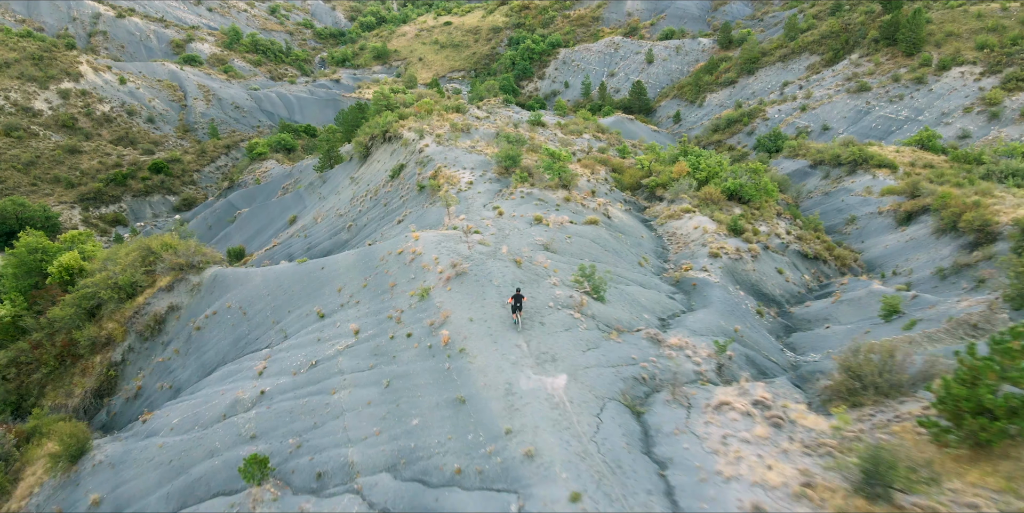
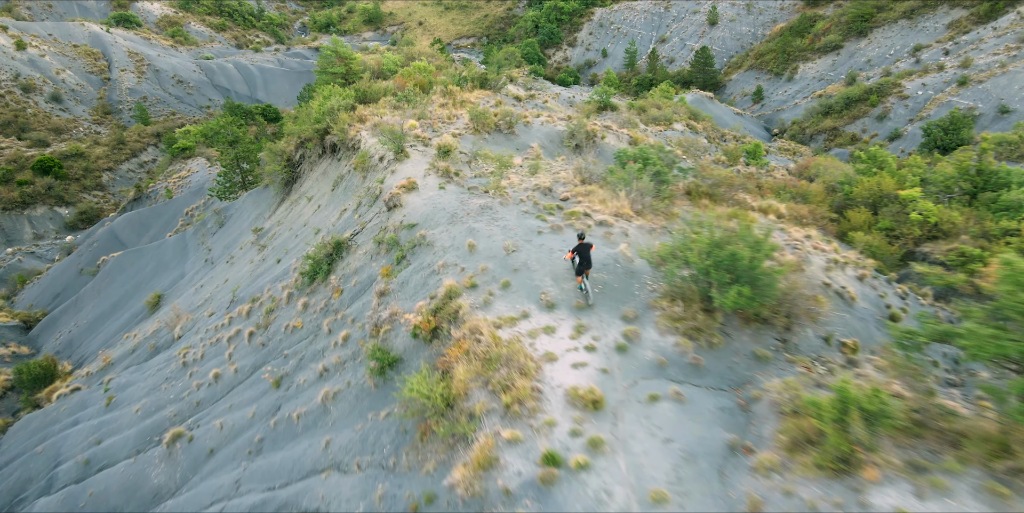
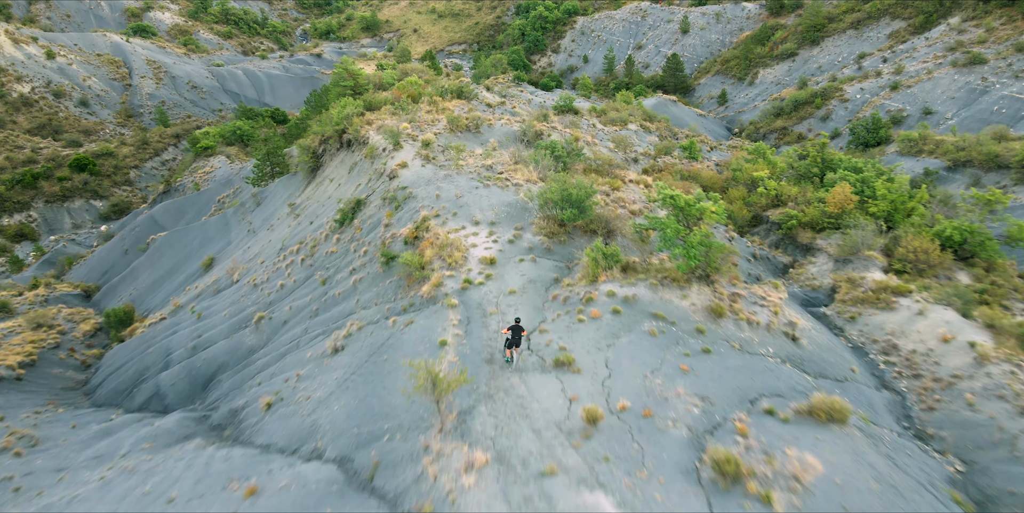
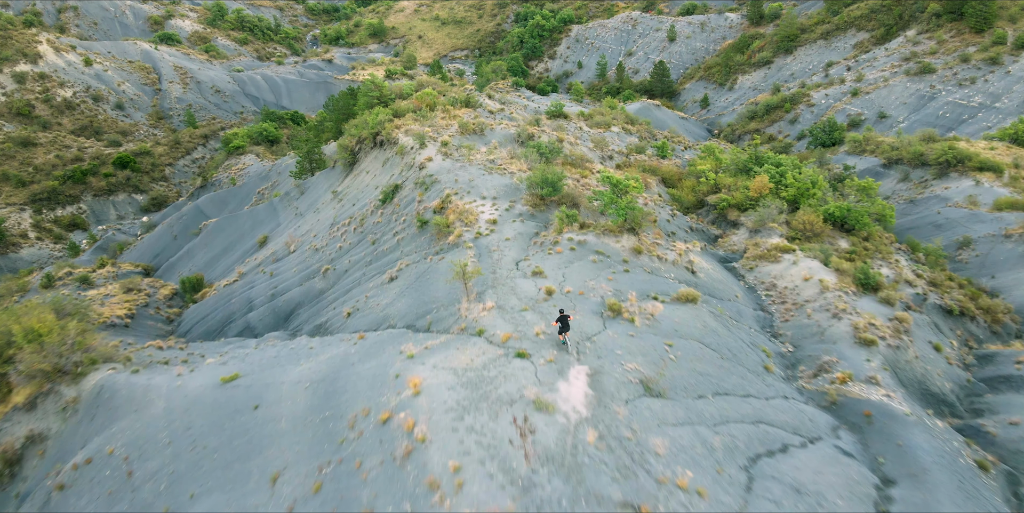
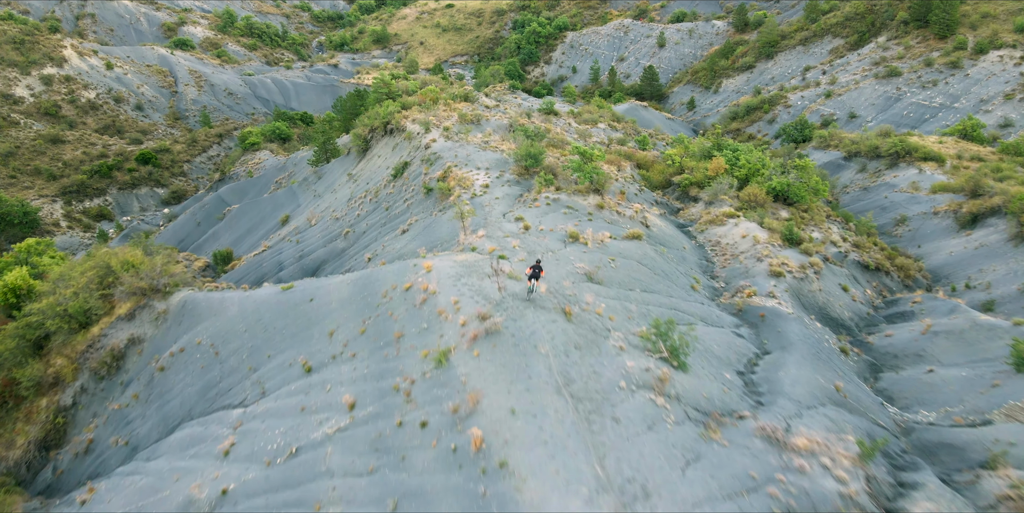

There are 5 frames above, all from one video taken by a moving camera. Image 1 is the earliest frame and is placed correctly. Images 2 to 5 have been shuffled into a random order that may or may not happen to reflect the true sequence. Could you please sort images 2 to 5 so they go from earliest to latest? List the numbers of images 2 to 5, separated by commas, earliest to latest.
5, 4, 3, 2
